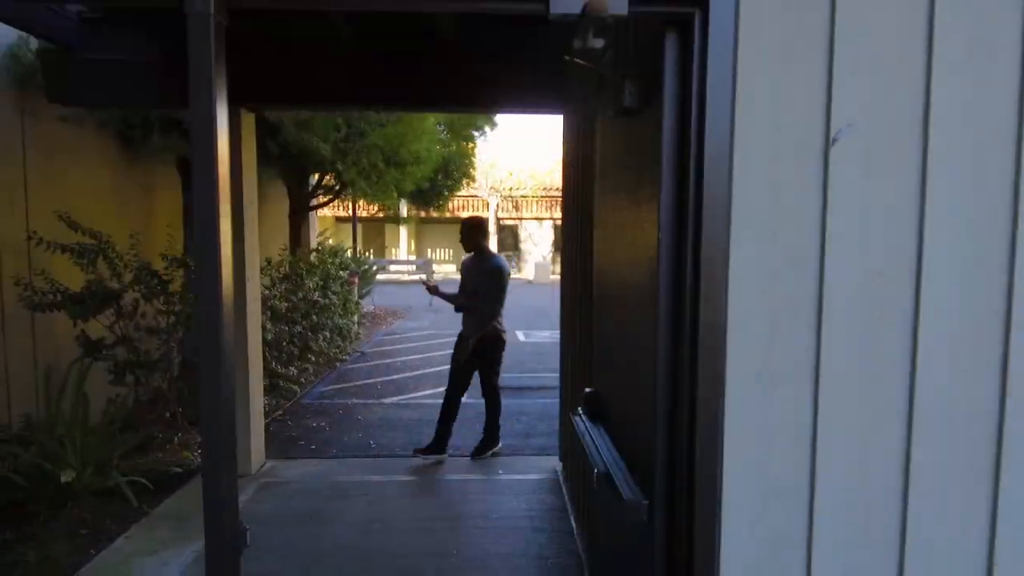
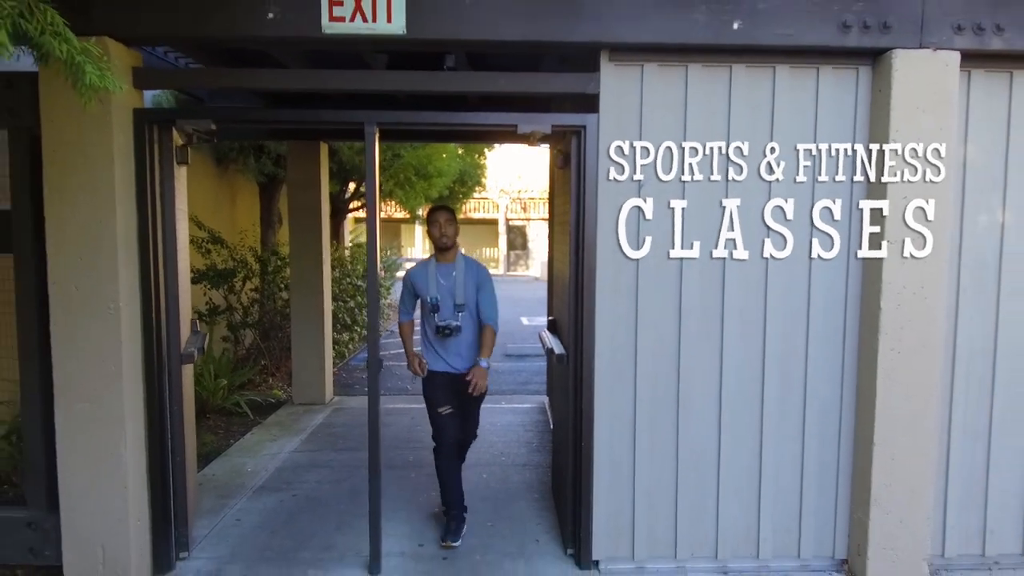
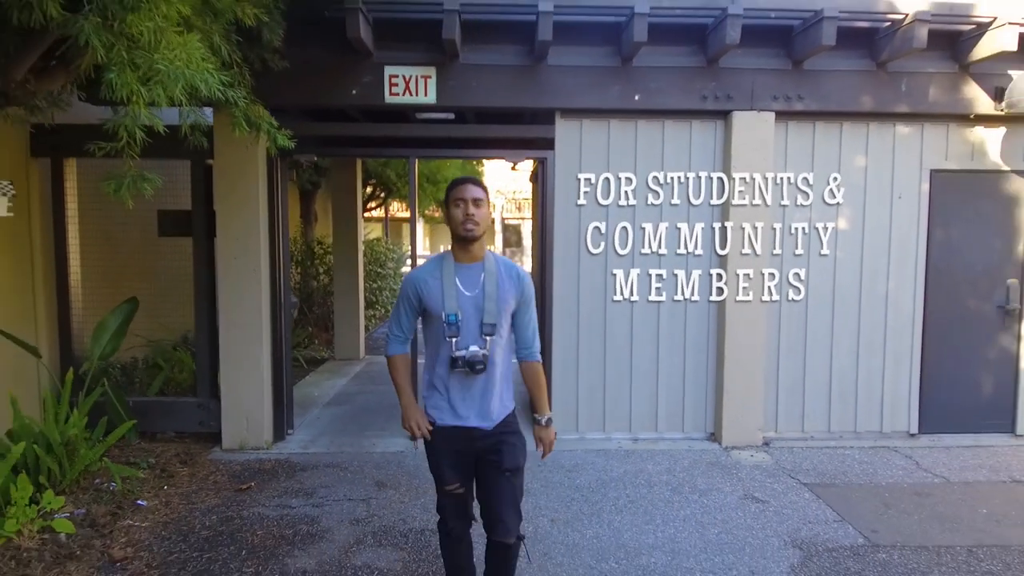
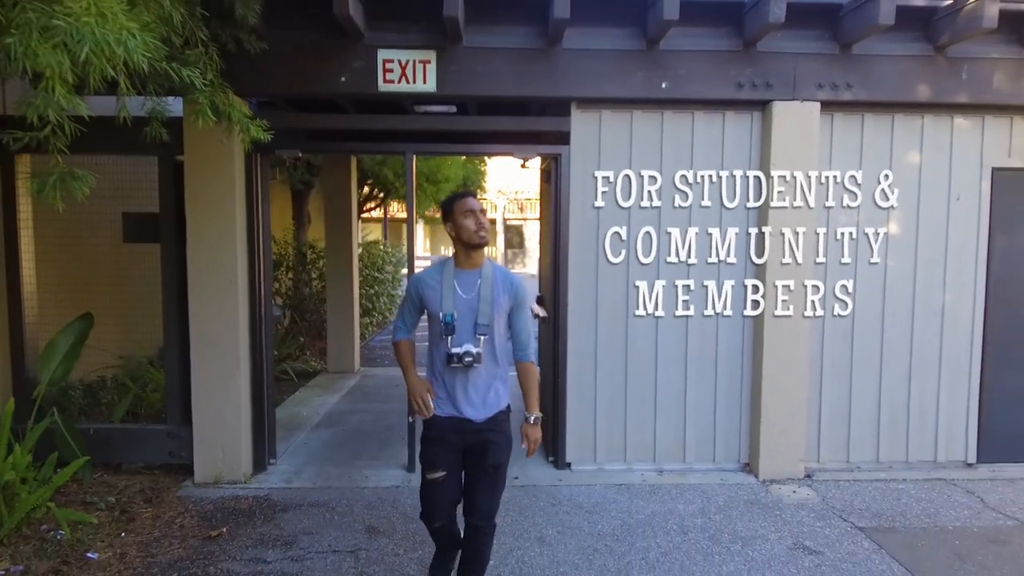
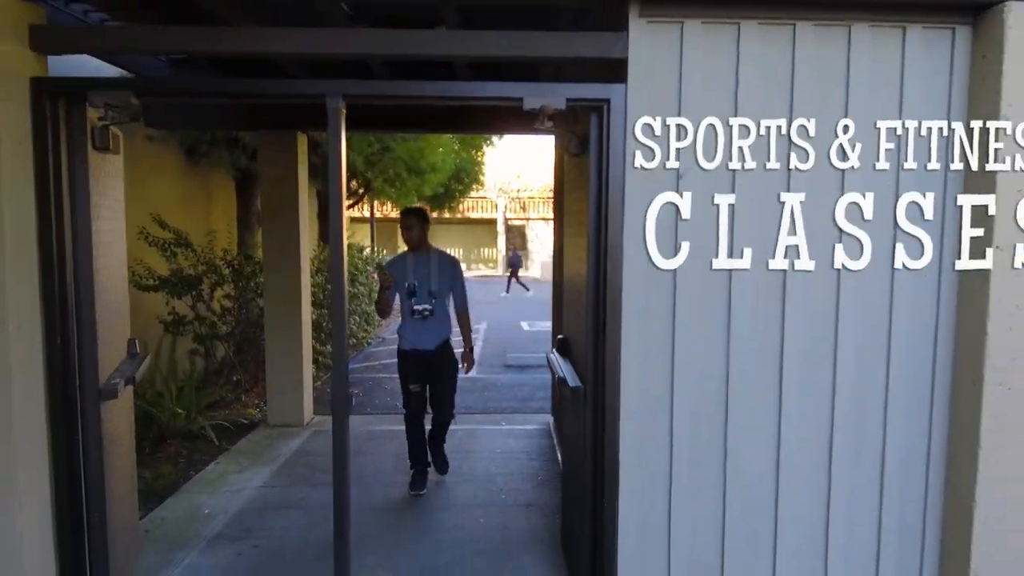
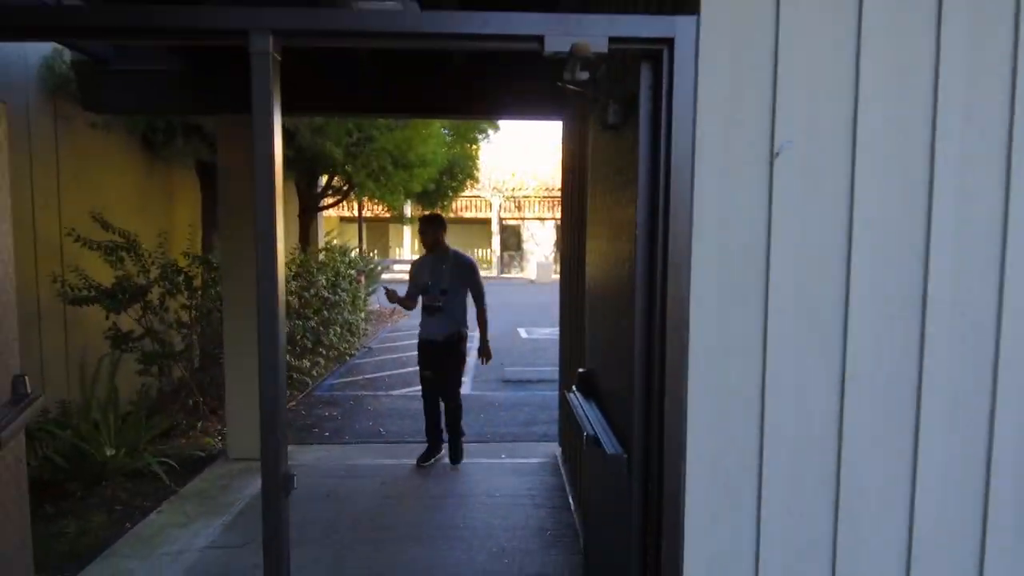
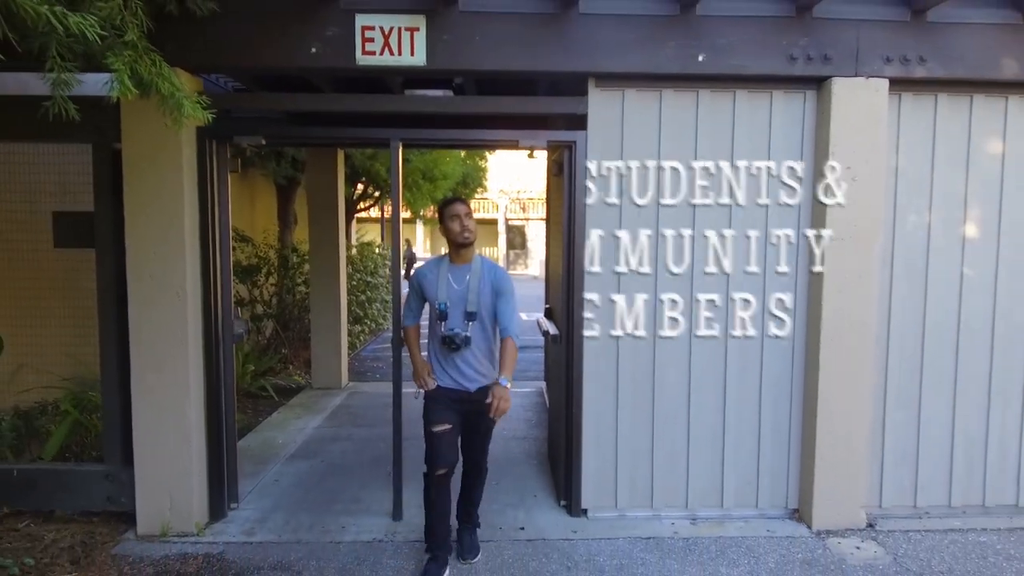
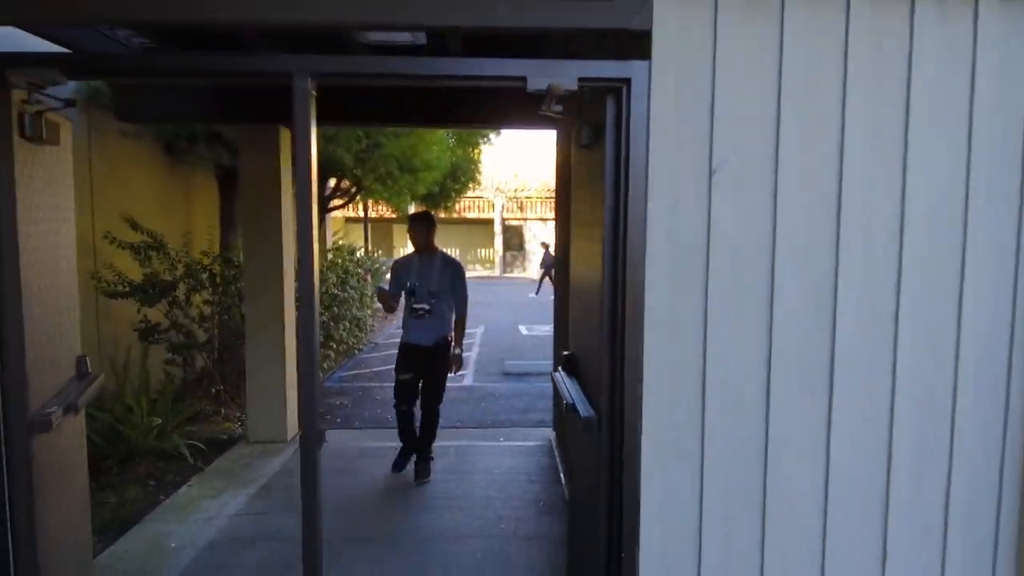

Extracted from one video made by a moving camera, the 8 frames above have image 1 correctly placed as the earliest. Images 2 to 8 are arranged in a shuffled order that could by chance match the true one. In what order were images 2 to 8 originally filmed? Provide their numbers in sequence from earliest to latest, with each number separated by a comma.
6, 8, 5, 2, 7, 4, 3
